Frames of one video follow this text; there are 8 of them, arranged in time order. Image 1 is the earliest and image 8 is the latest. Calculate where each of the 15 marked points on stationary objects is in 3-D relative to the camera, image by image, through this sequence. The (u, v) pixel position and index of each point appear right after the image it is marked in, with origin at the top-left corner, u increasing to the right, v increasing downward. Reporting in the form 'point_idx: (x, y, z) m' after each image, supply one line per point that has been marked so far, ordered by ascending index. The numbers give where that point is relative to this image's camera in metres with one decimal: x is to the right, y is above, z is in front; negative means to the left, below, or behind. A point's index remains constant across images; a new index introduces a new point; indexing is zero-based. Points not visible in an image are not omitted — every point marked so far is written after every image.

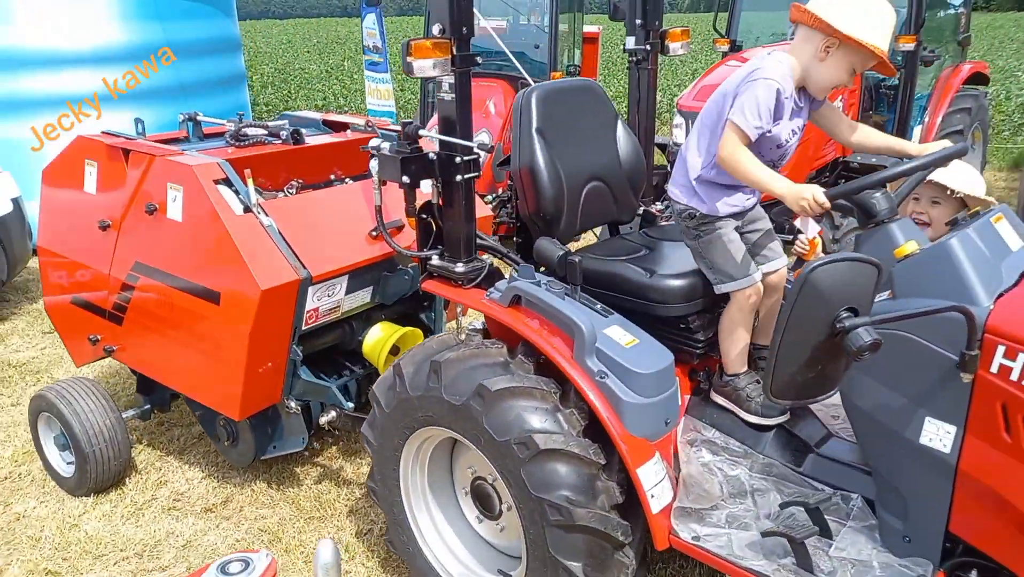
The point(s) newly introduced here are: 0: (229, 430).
0: (-1.1, -0.5, +3.0) m
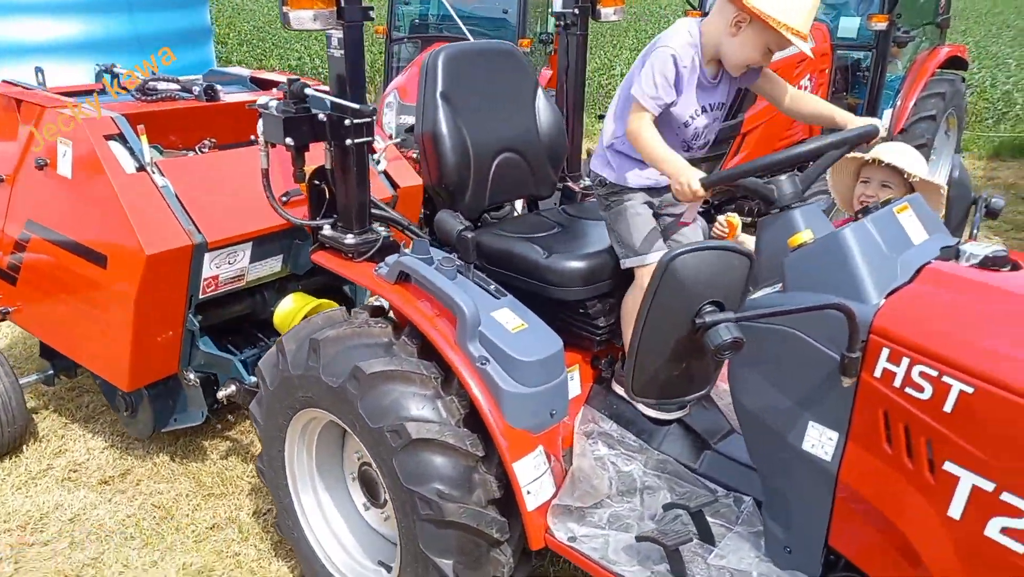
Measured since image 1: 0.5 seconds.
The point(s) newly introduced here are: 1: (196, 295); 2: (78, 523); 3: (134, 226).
0: (-1.4, -0.4, +2.8) m
1: (-1.0, 0.0, +2.5) m
2: (-1.5, -0.8, +2.7) m
3: (-1.1, +0.2, +2.4) m
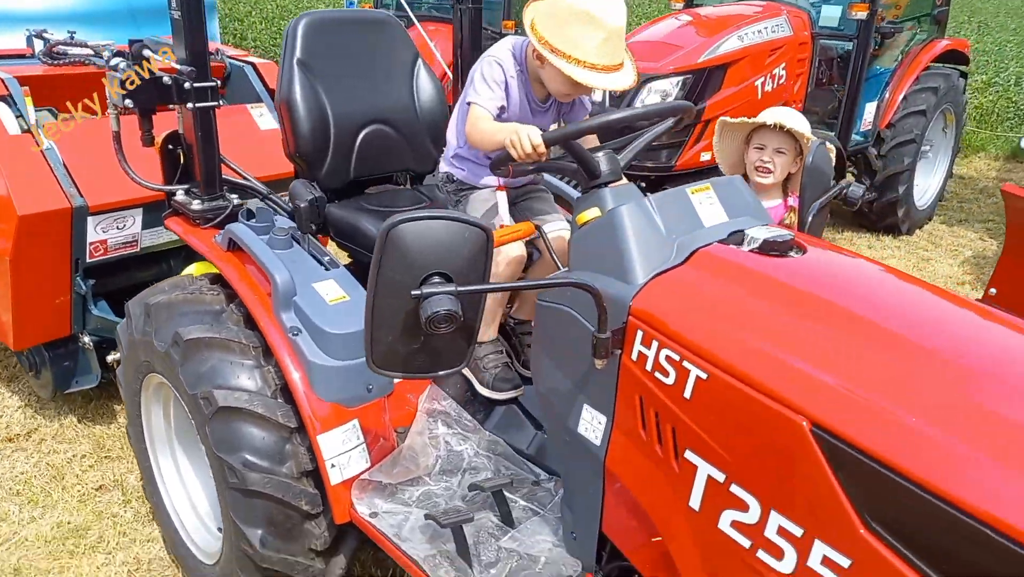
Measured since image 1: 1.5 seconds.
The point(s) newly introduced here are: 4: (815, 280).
0: (-1.7, -0.3, +2.9) m
1: (-1.4, +0.1, +2.6) m
2: (-1.8, -0.6, +2.7) m
3: (-1.5, +0.3, +2.4) m
4: (+0.5, 0.0, +1.4) m
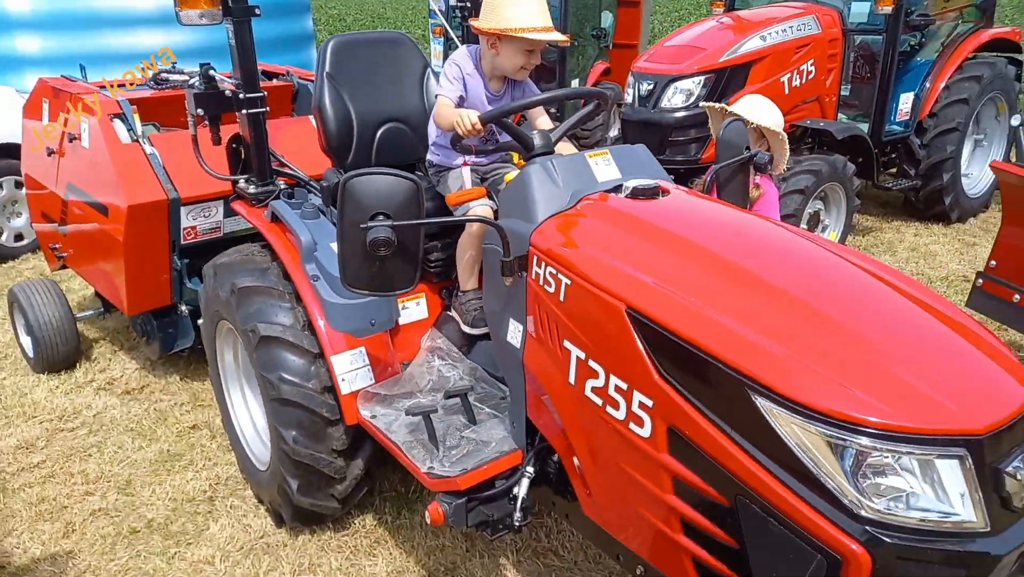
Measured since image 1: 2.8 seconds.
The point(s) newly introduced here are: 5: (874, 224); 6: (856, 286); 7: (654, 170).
0: (-1.7, -0.2, +3.6) m
1: (-1.4, +0.2, +3.2) m
2: (-1.8, -0.6, +3.4) m
3: (-1.5, +0.4, +3.1) m
4: (+0.3, +0.2, +1.8) m
5: (+2.6, +0.5, +5.7) m
6: (+0.7, 0.0, +1.6) m
7: (+0.4, +0.3, +2.1) m
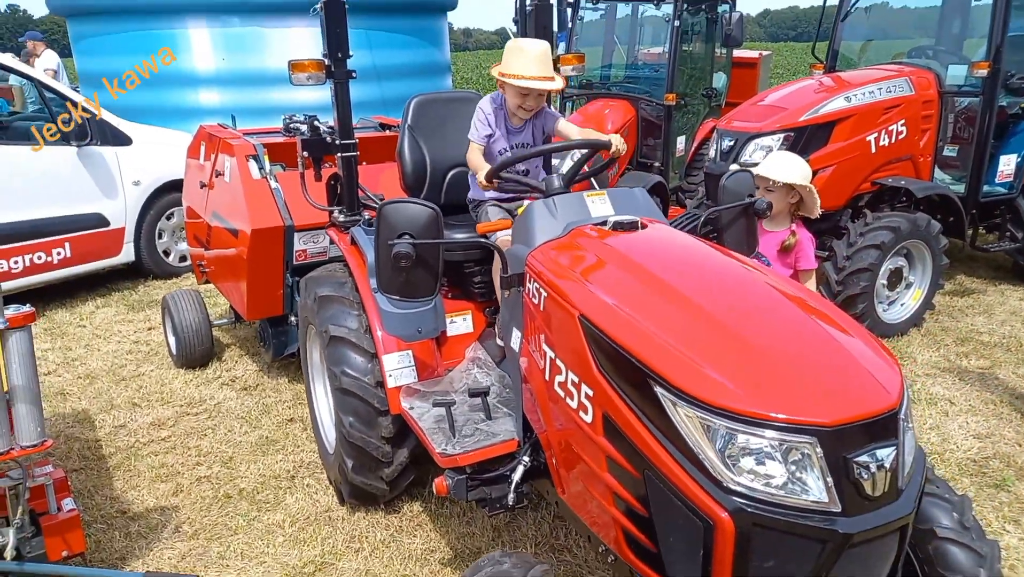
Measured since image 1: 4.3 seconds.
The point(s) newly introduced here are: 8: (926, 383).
0: (-1.3, -0.2, +4.2) m
1: (-1.1, +0.1, +3.9) m
2: (-1.5, -0.6, +4.1) m
3: (-1.2, +0.4, +3.7) m
4: (+0.3, +0.1, +2.1) m
5: (+3.3, 0.0, +5.6) m
6: (+0.6, -0.1, +1.9) m
7: (+0.4, +0.2, +2.4) m
8: (+2.2, -0.5, +4.2) m
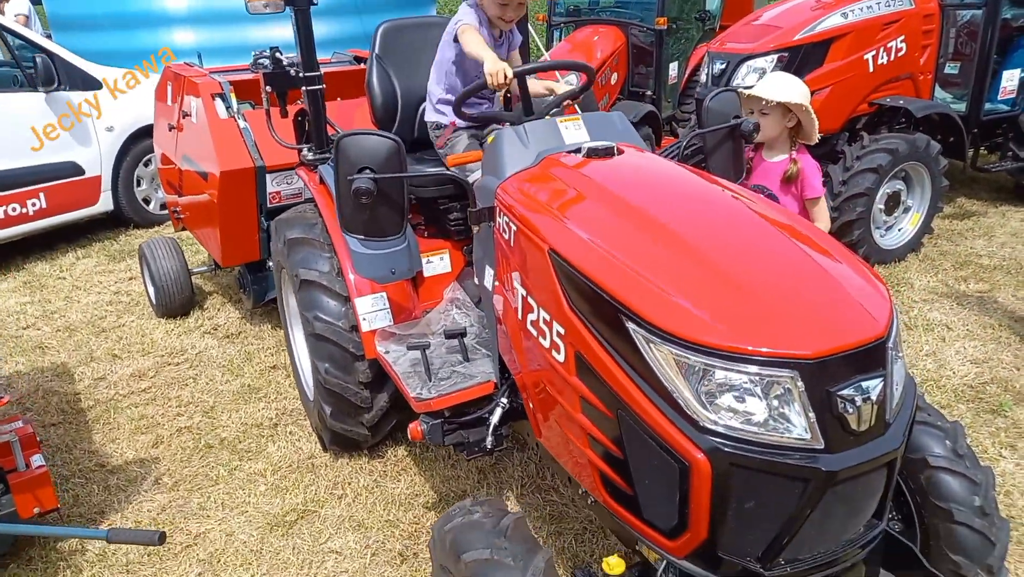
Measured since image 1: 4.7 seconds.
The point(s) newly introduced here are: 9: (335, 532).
0: (-1.4, 0.0, +4.1) m
1: (-1.2, +0.4, +3.7) m
2: (-1.6, -0.3, +4.0) m
3: (-1.3, +0.6, +3.6) m
4: (+0.3, +0.3, +2.0) m
5: (+3.2, +0.6, +5.4) m
6: (+0.5, +0.1, +1.8) m
7: (+0.3, +0.4, +2.3) m
8: (+2.1, -0.1, +4.1) m
9: (-0.6, -0.8, +2.7) m
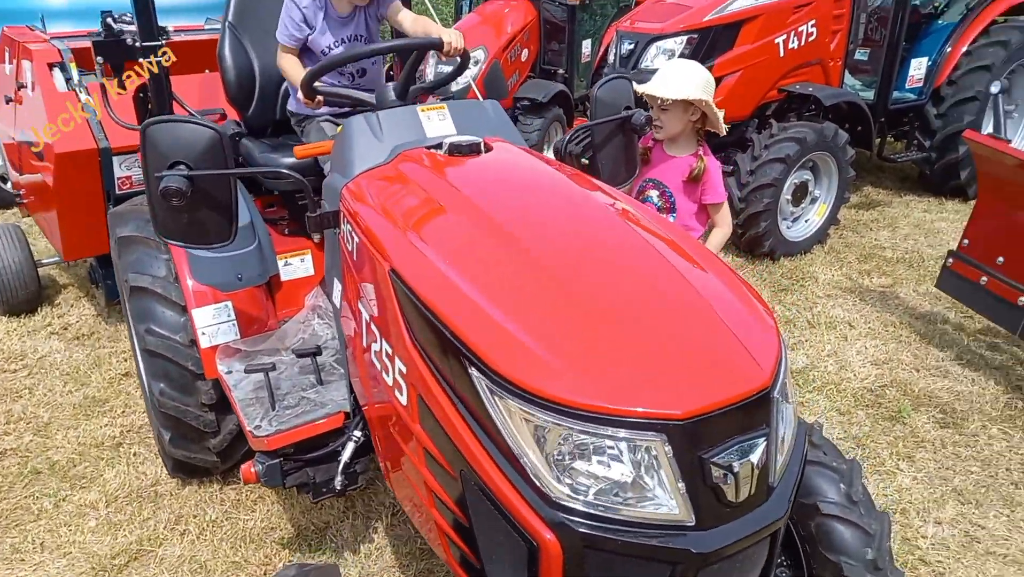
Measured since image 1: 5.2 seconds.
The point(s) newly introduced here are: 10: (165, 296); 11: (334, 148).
0: (-1.9, +0.1, +3.7) m
1: (-1.7, +0.4, +3.3) m
2: (-2.1, -0.3, +3.5) m
3: (-1.8, +0.6, +3.1) m
4: (-0.1, +0.2, +1.7) m
5: (+2.5, +0.6, +5.4) m
6: (+0.2, +0.1, +1.5) m
7: (0.0, +0.4, +2.0) m
8: (+1.6, -0.1, +3.9) m
9: (-1.0, -0.8, +2.3) m
10: (-1.0, 0.0, +2.4) m
11: (-0.4, +0.3, +1.9) m
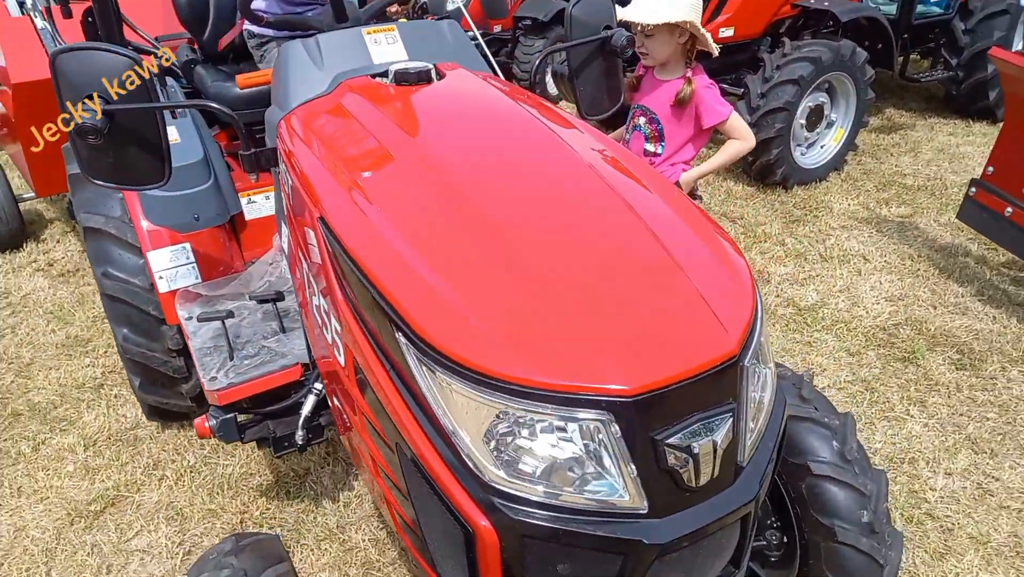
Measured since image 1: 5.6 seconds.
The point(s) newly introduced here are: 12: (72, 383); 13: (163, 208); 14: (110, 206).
0: (-1.9, +0.3, +3.5) m
1: (-1.7, +0.7, +3.1) m
2: (-2.1, 0.0, +3.5) m
3: (-1.8, +0.9, +2.9) m
4: (-0.2, +0.3, +1.5) m
5: (+2.5, +1.1, +5.1) m
6: (+0.2, +0.2, +1.3) m
7: (-0.1, +0.5, +1.8) m
8: (+1.6, +0.2, +3.7) m
9: (-1.0, -0.7, +2.3) m
10: (-1.1, +0.2, +2.2) m
11: (-0.5, +0.5, +1.7) m
12: (-1.6, -0.3, +2.9) m
13: (-0.9, +0.2, +2.1) m
14: (-1.1, +0.2, +2.3) m
